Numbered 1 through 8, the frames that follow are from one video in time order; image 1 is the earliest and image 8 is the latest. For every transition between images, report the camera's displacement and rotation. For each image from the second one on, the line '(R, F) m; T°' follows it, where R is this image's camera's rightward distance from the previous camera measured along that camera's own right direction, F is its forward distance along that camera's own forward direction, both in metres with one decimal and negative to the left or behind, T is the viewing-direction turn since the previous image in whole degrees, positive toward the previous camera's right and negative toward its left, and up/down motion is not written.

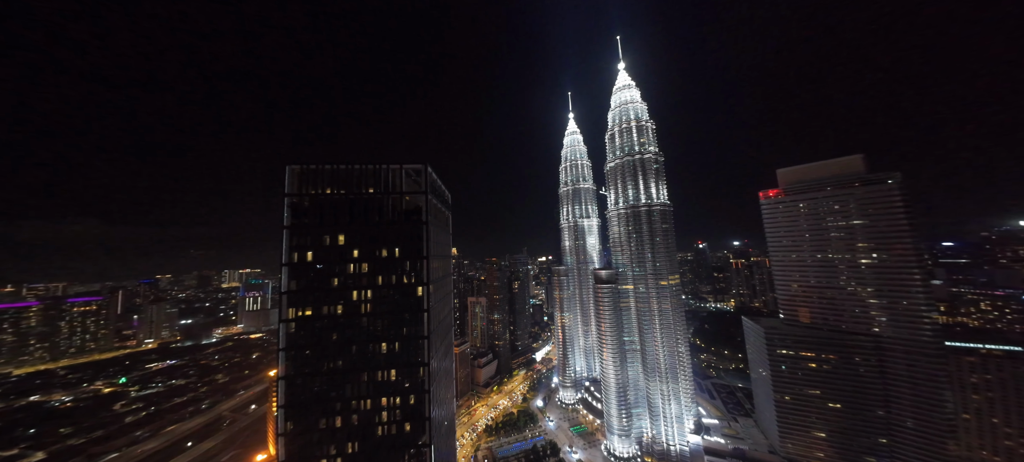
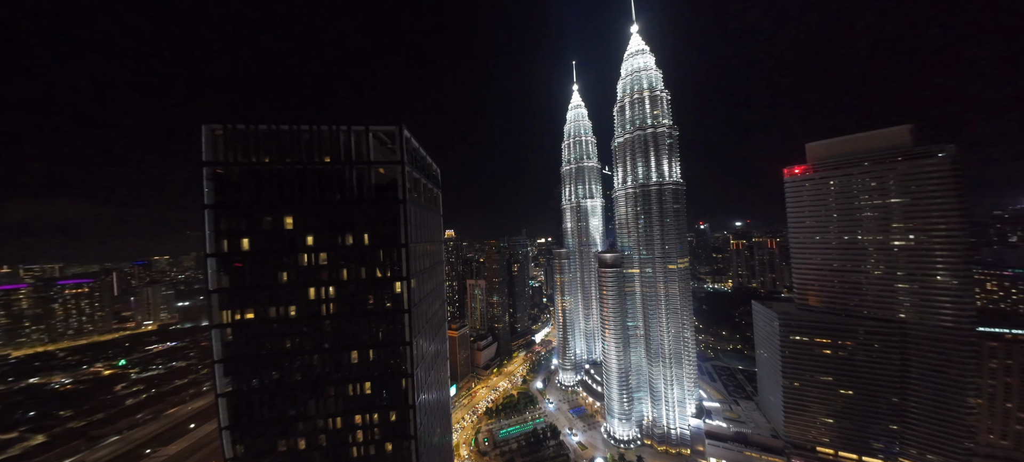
(0.0, +3.7) m; 0°
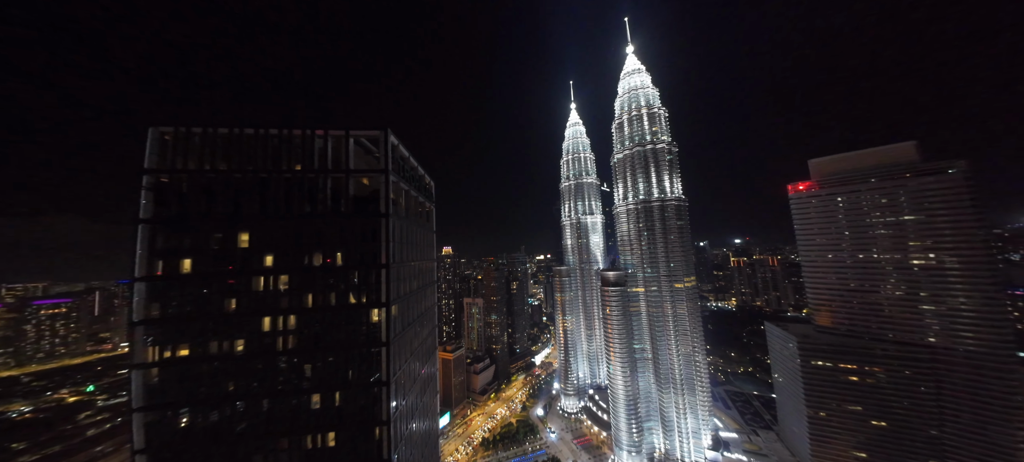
(-0.1, +2.6) m; 0°
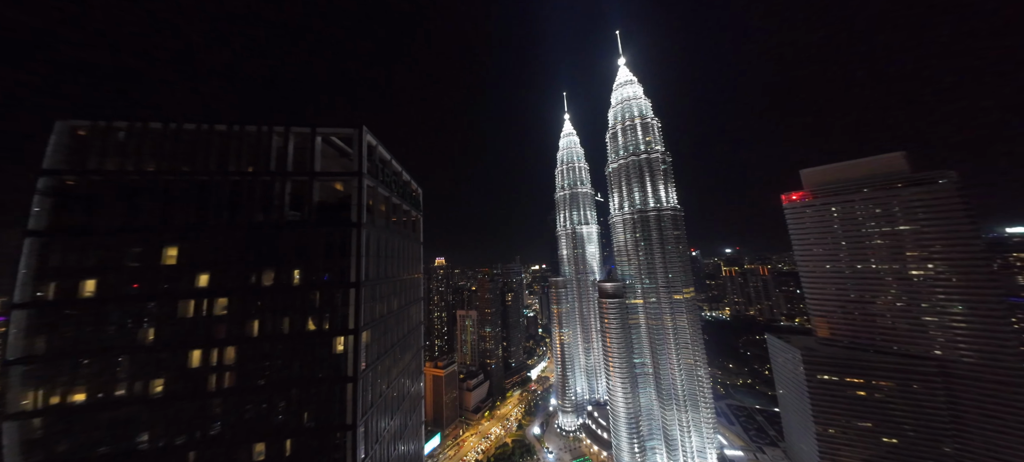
(-0.2, +2.0) m; +1°
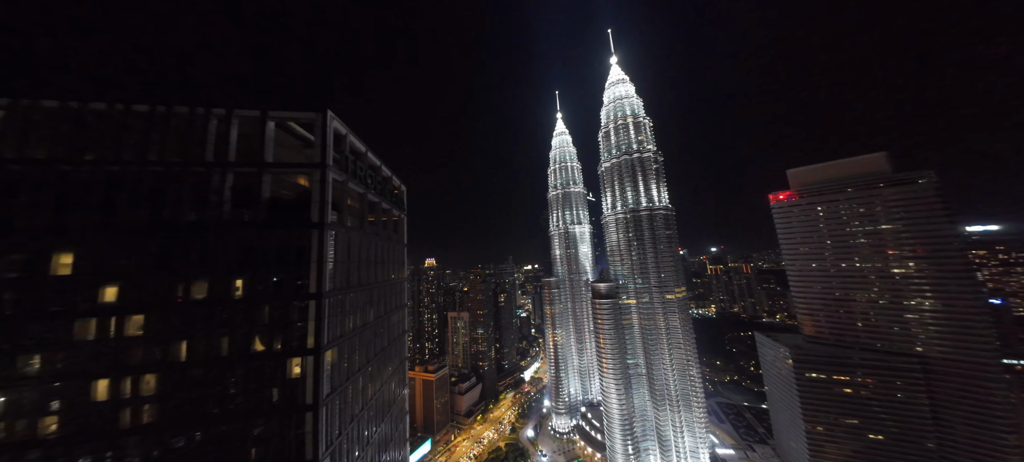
(-0.6, +0.9) m; +2°
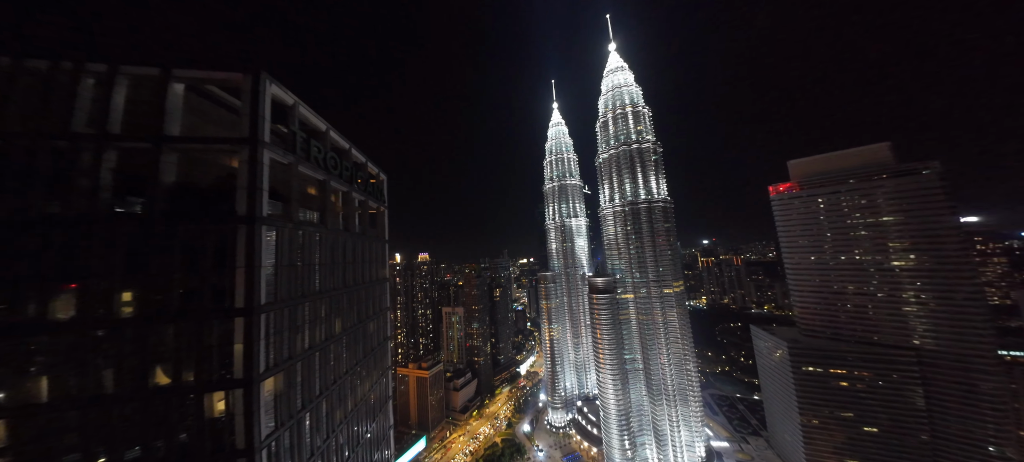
(-0.4, +1.5) m; +1°
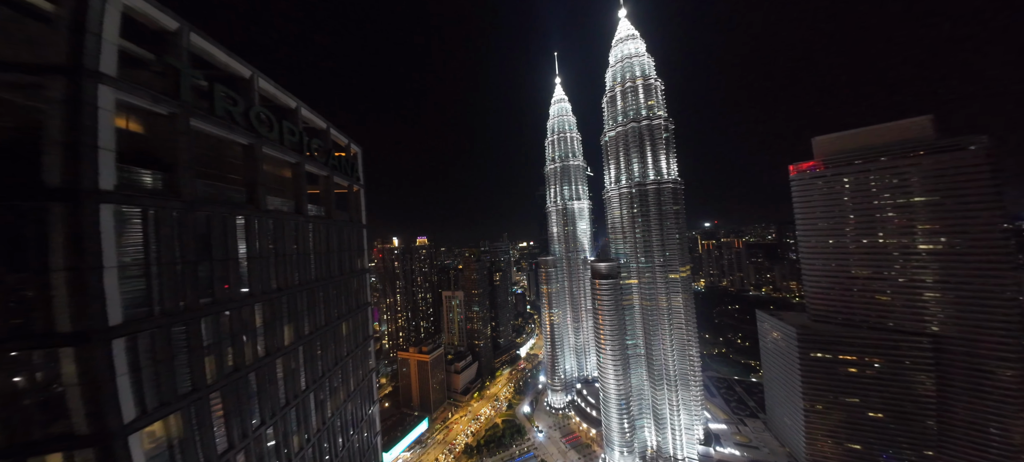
(-0.1, +2.0) m; 0°
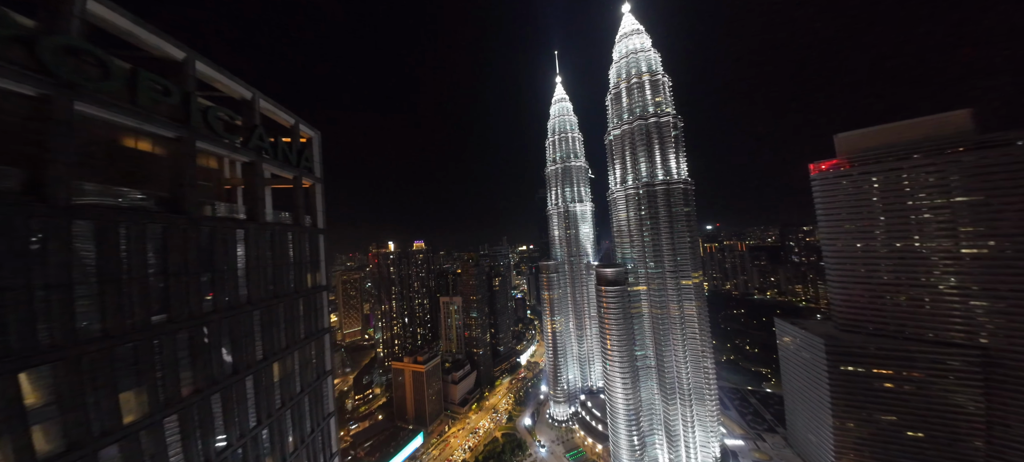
(+0.1, +3.6) m; 0°
